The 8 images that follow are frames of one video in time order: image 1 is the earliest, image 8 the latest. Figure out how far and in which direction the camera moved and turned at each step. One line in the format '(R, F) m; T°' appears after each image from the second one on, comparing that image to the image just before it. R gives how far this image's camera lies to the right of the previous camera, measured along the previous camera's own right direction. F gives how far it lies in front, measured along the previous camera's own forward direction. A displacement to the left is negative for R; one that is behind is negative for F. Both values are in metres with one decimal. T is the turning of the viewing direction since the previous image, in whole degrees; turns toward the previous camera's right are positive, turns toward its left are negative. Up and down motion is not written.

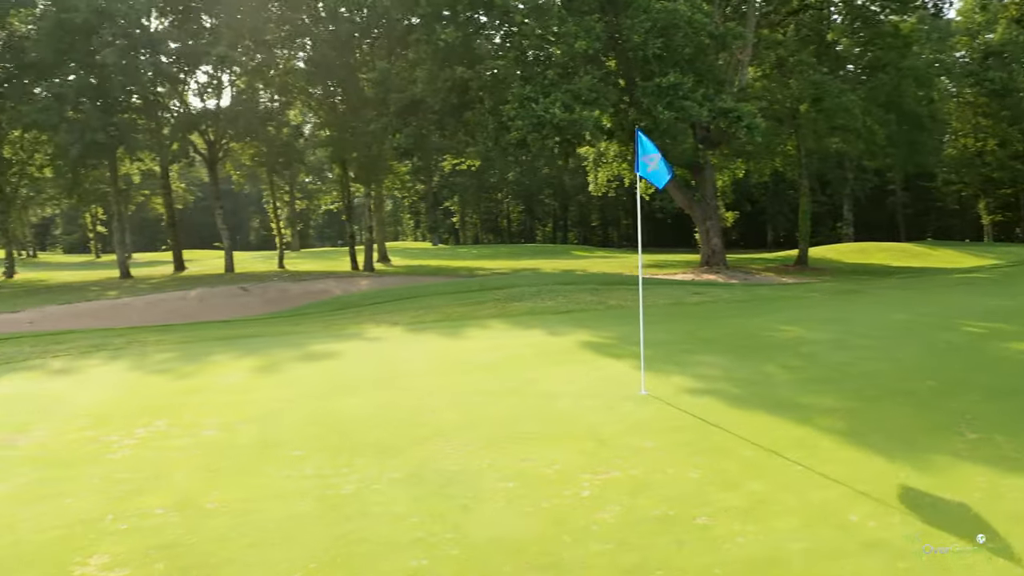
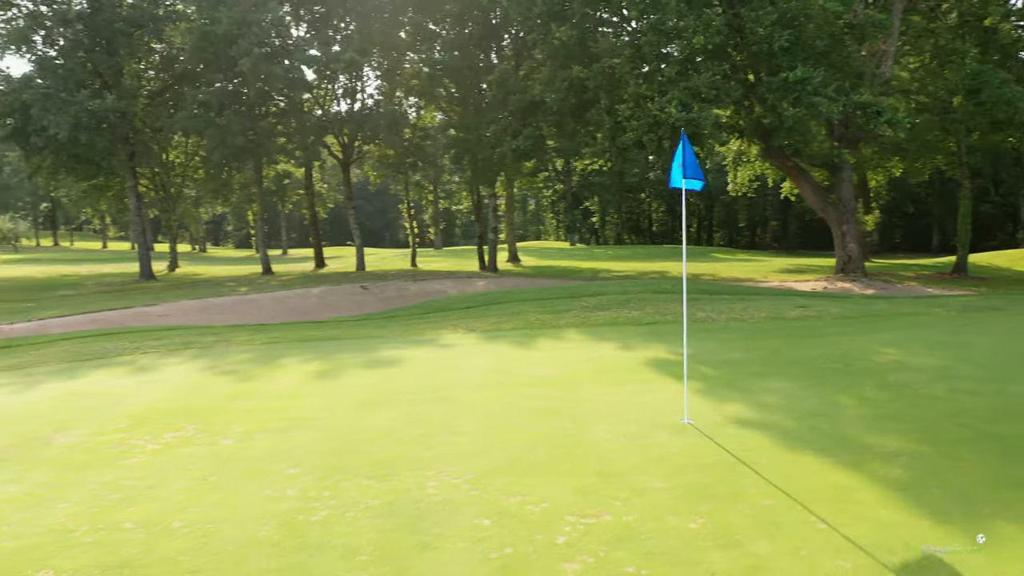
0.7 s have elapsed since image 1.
(+1.1, +0.6) m; -10°
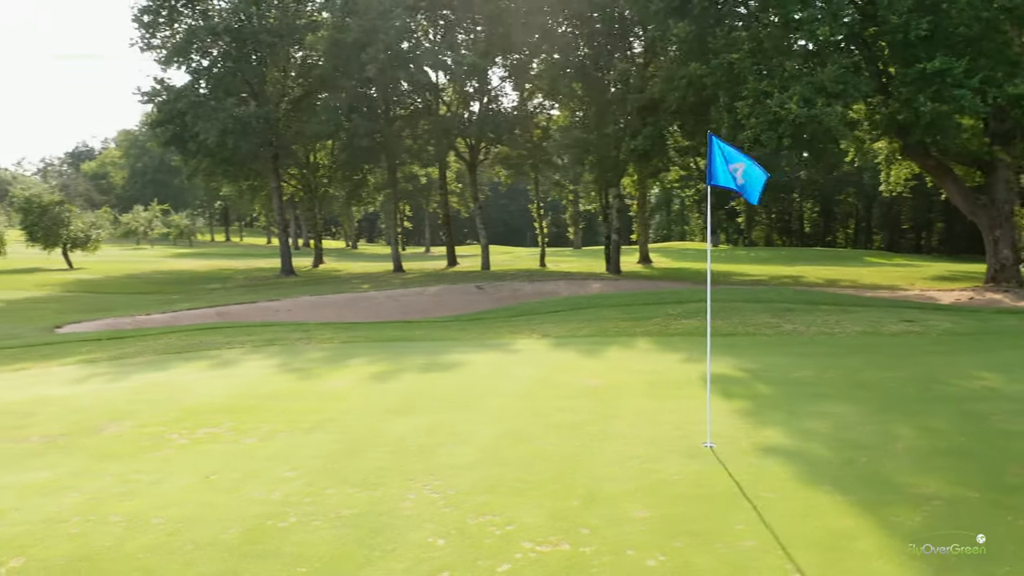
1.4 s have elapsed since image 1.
(+1.2, +0.3) m; -10°
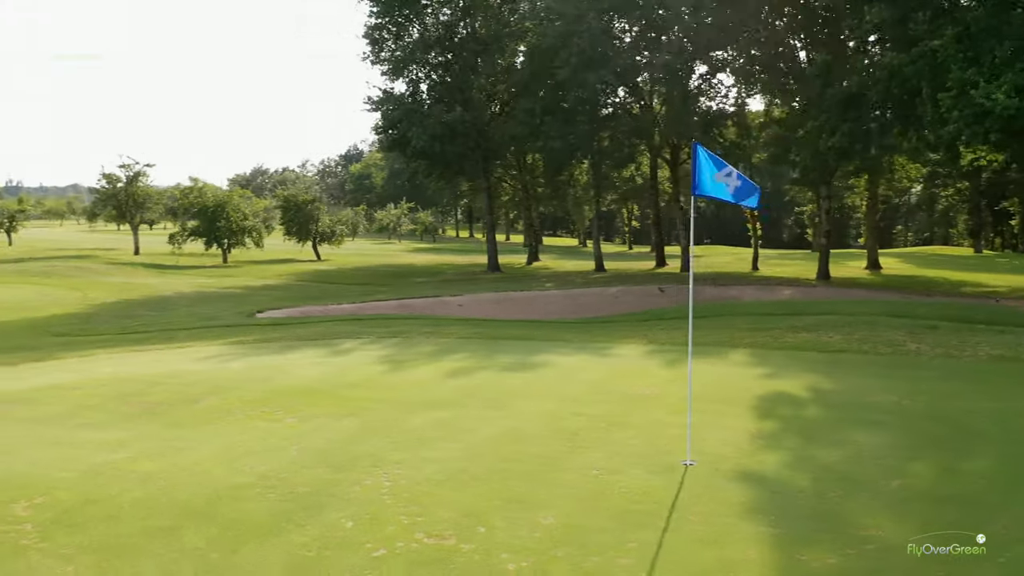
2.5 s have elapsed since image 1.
(+2.3, +0.1) m; -17°
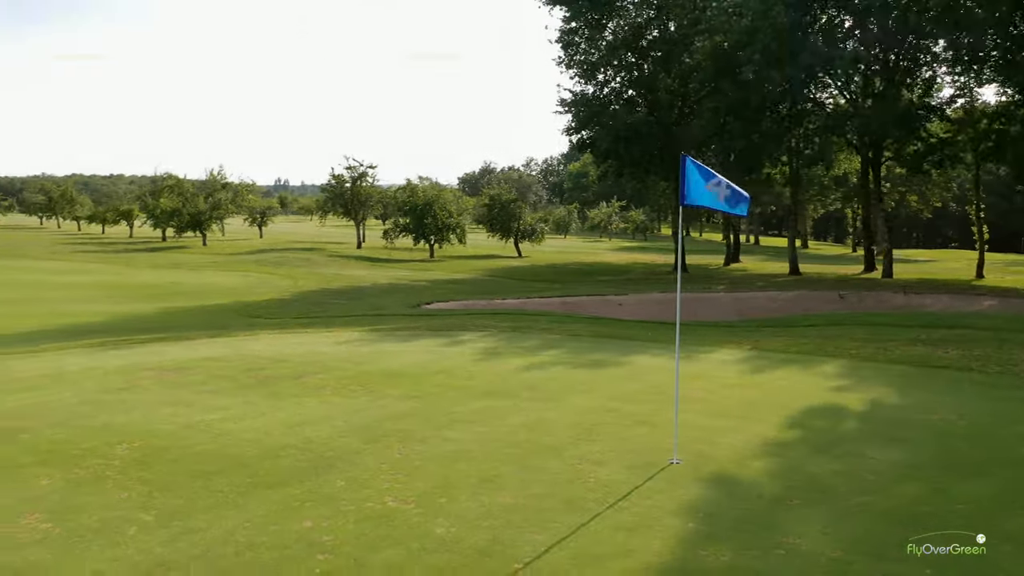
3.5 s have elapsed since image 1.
(+2.0, -0.4) m; -15°
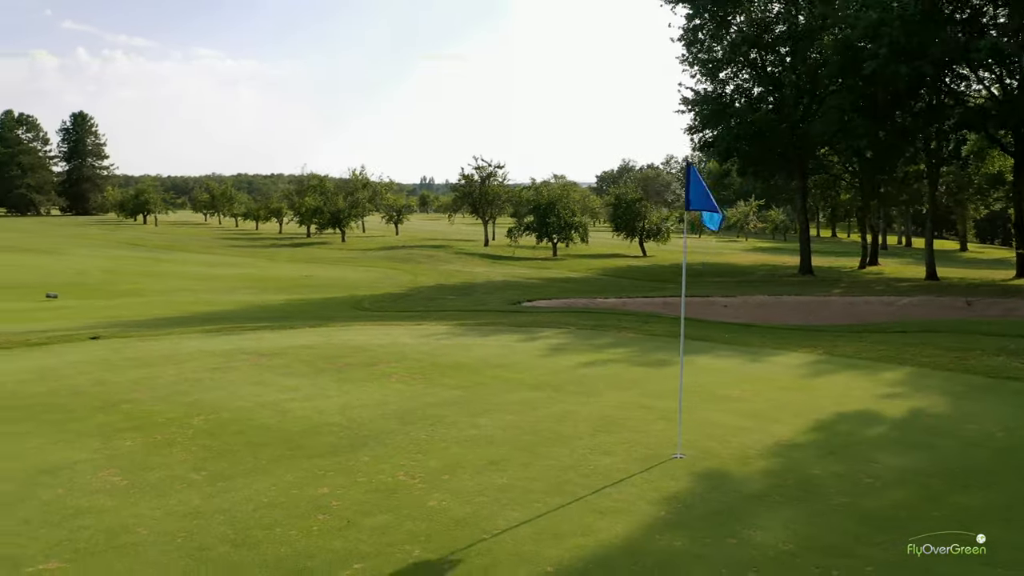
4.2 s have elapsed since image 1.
(+1.2, -0.5) m; -10°
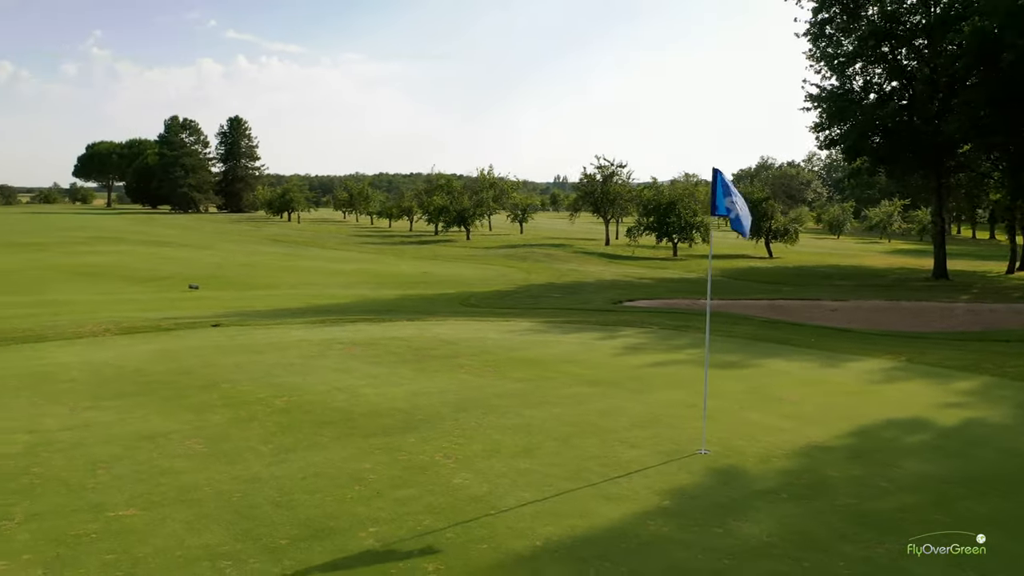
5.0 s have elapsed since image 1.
(+1.0, -0.5) m; -9°
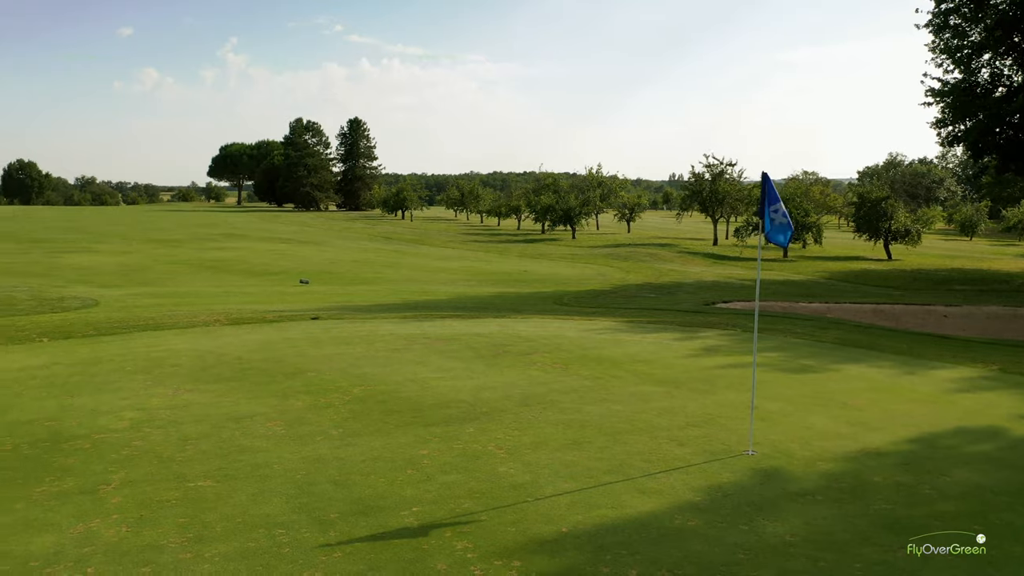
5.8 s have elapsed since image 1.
(+0.6, -0.3) m; -8°
